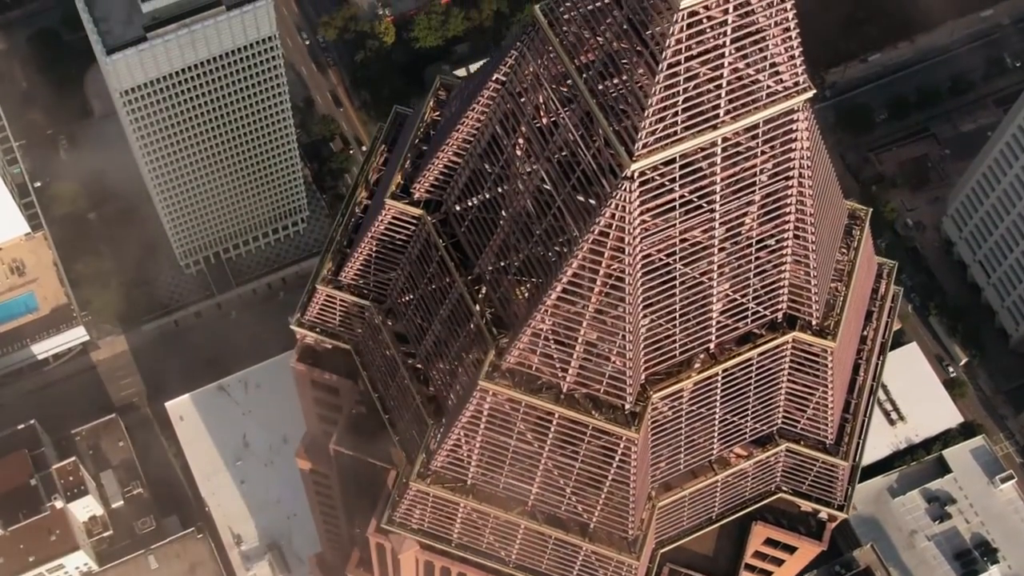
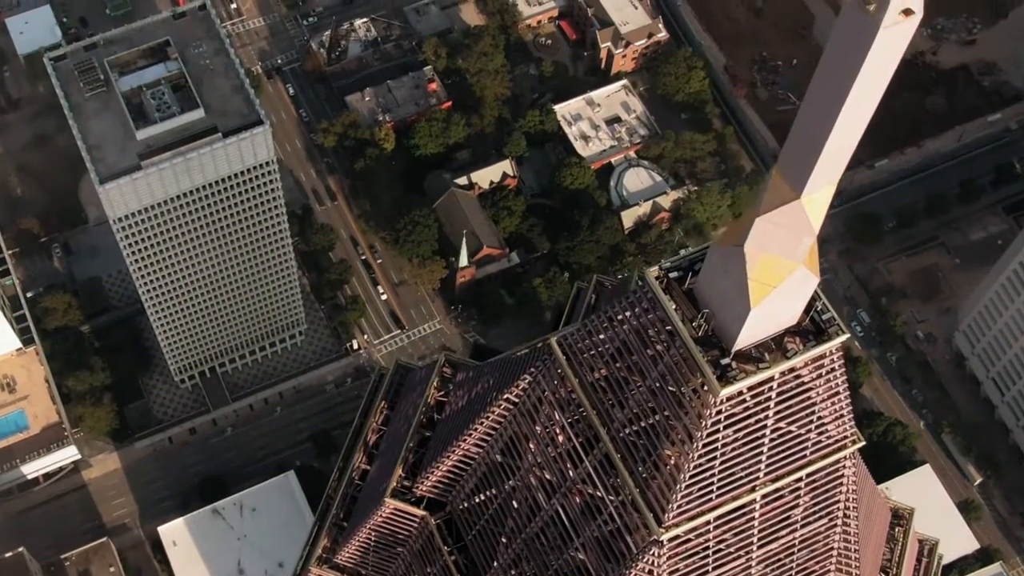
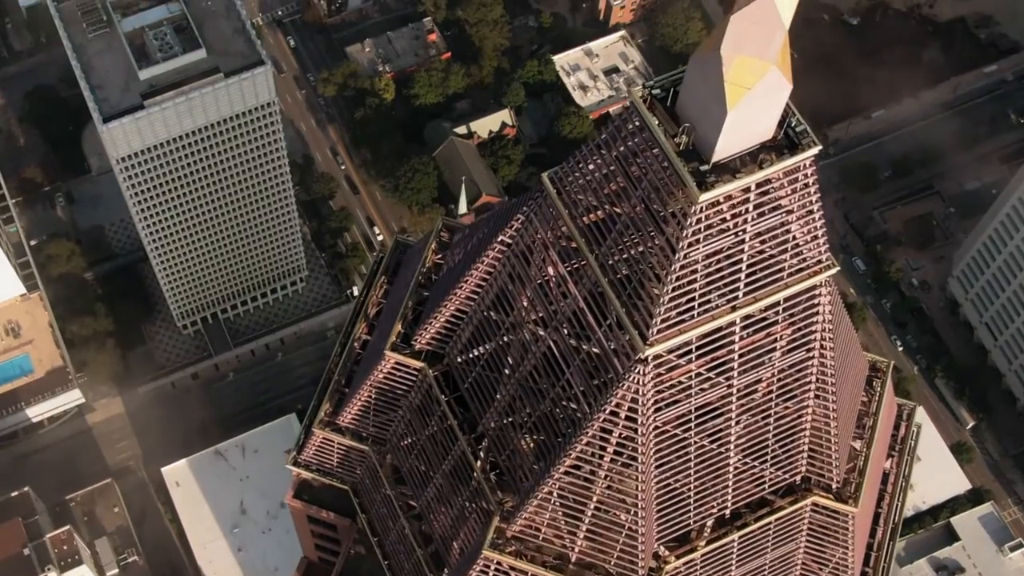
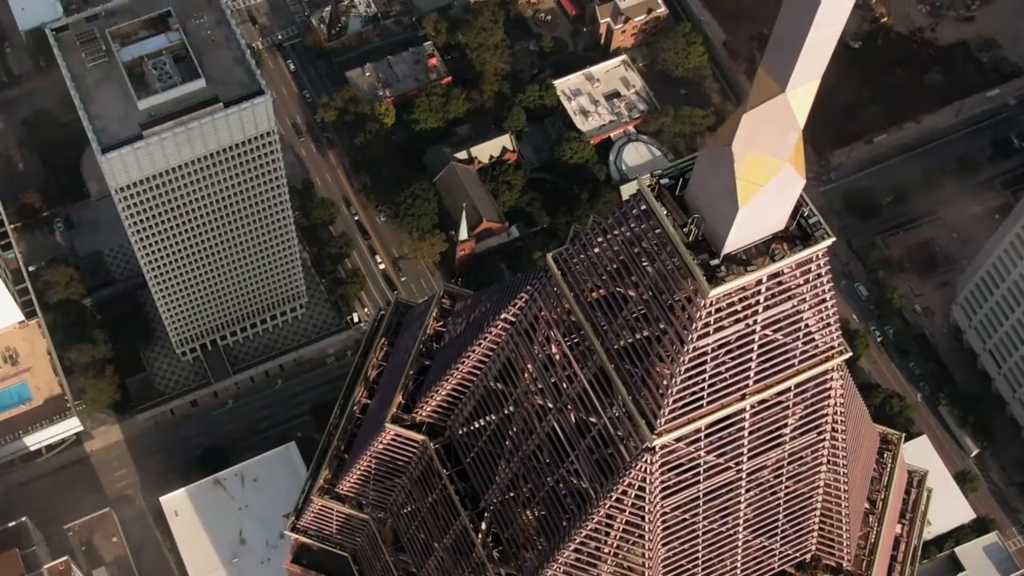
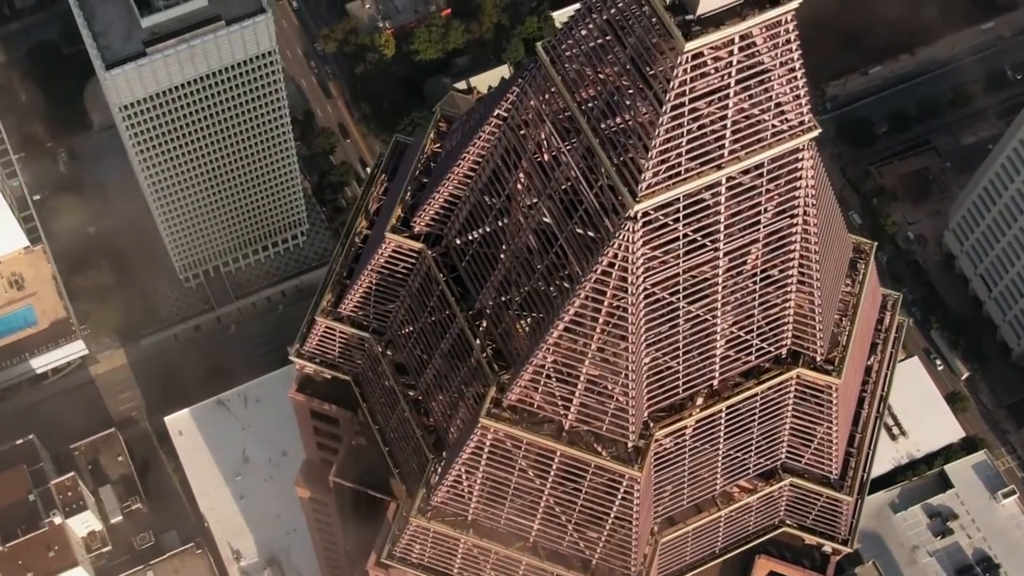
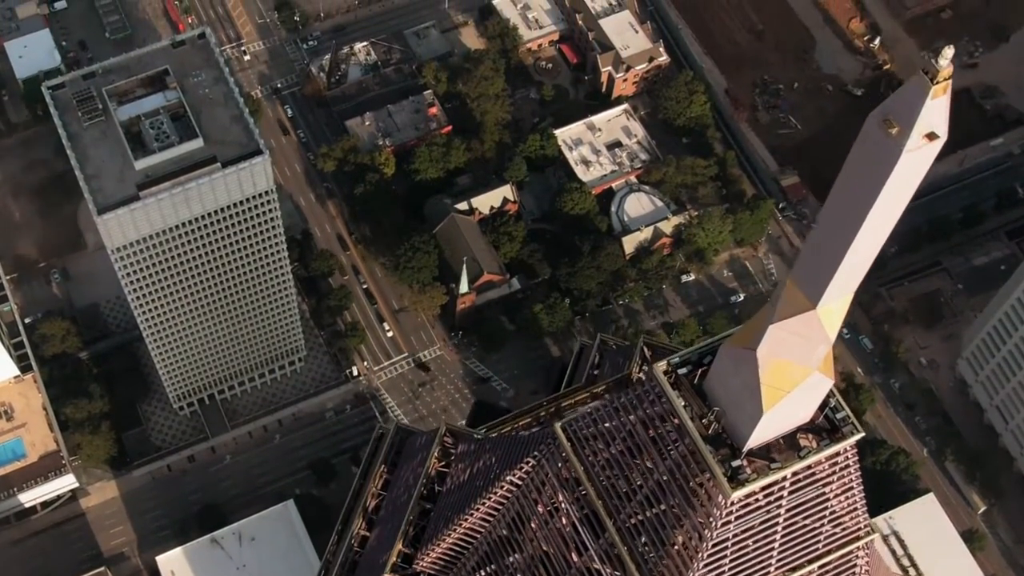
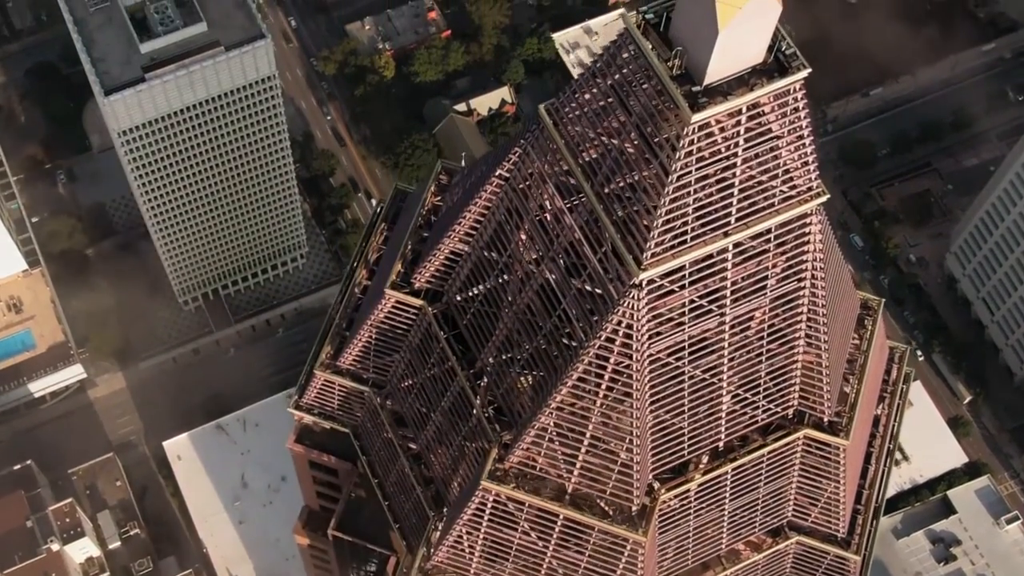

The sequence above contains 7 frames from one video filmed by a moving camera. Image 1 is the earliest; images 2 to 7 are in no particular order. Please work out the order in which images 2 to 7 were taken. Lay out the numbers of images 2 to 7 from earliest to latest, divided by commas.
5, 7, 3, 4, 2, 6
